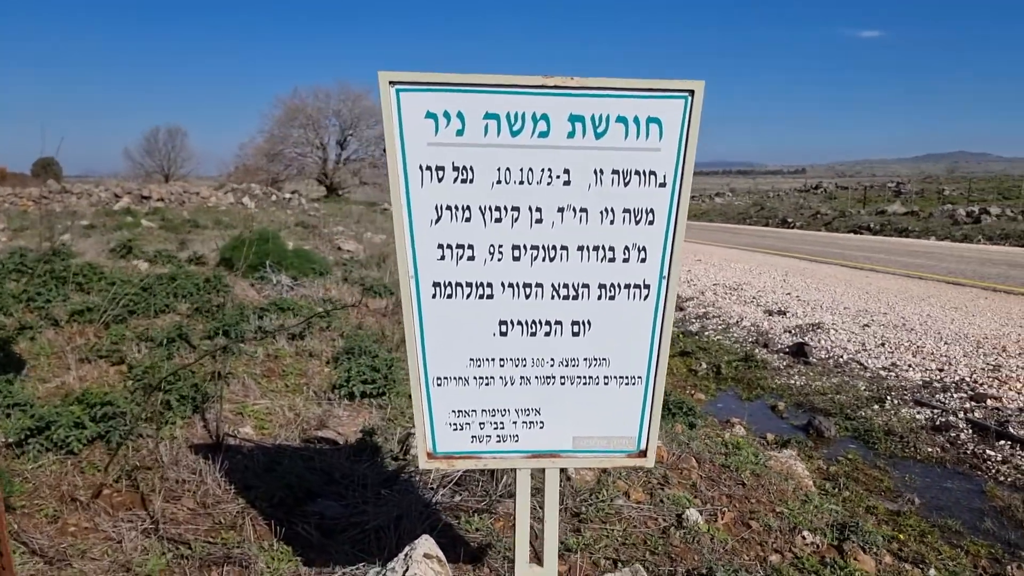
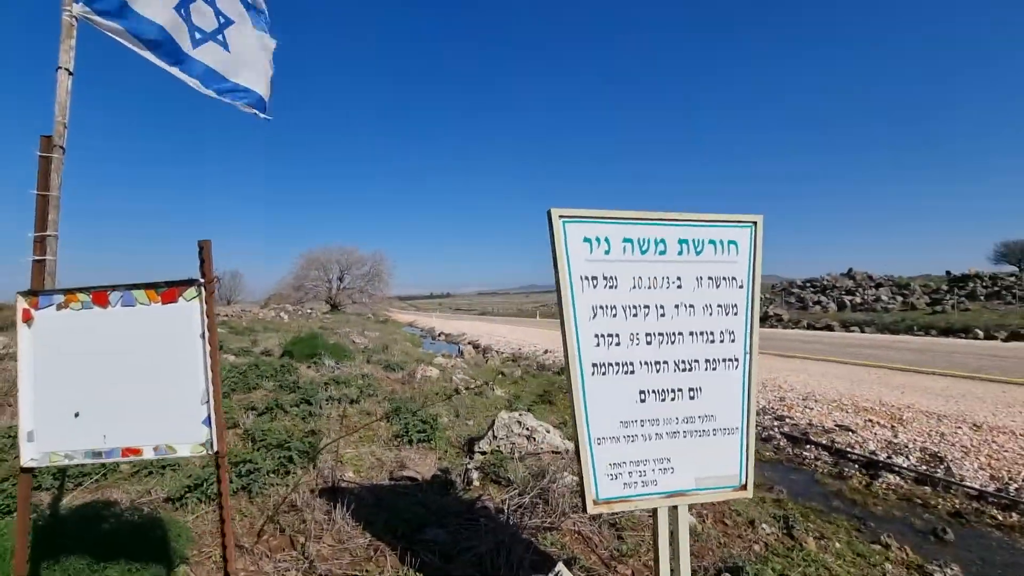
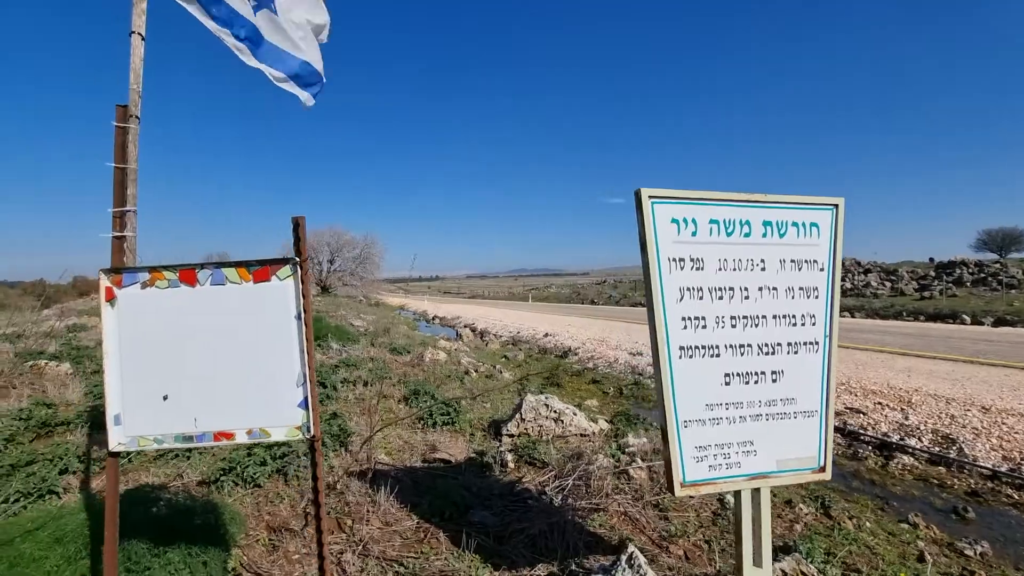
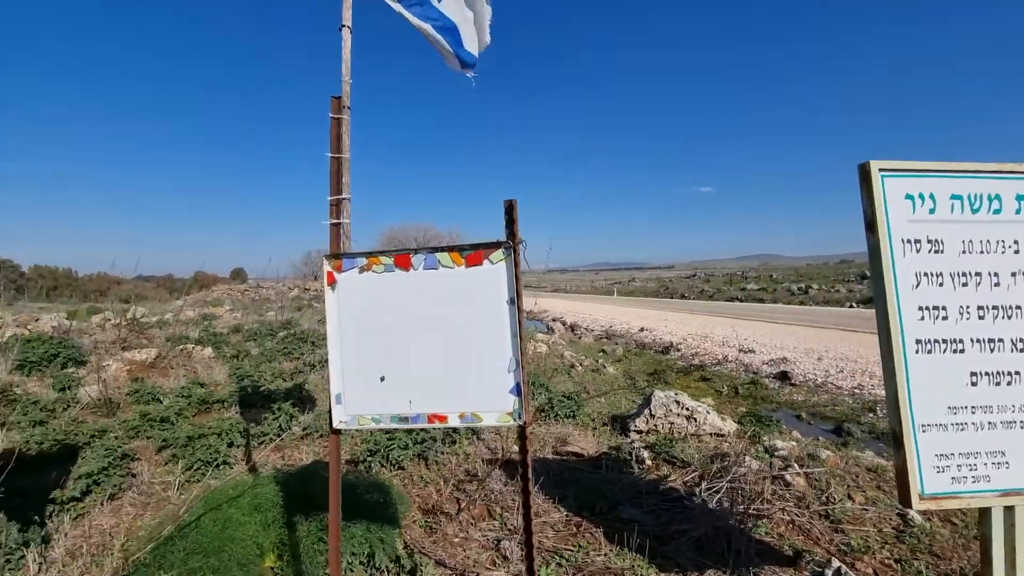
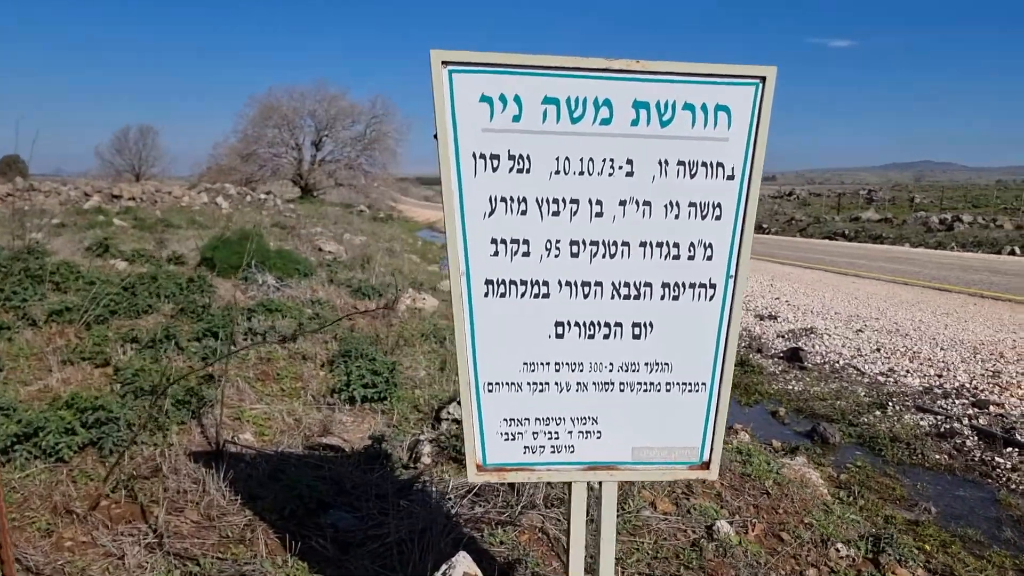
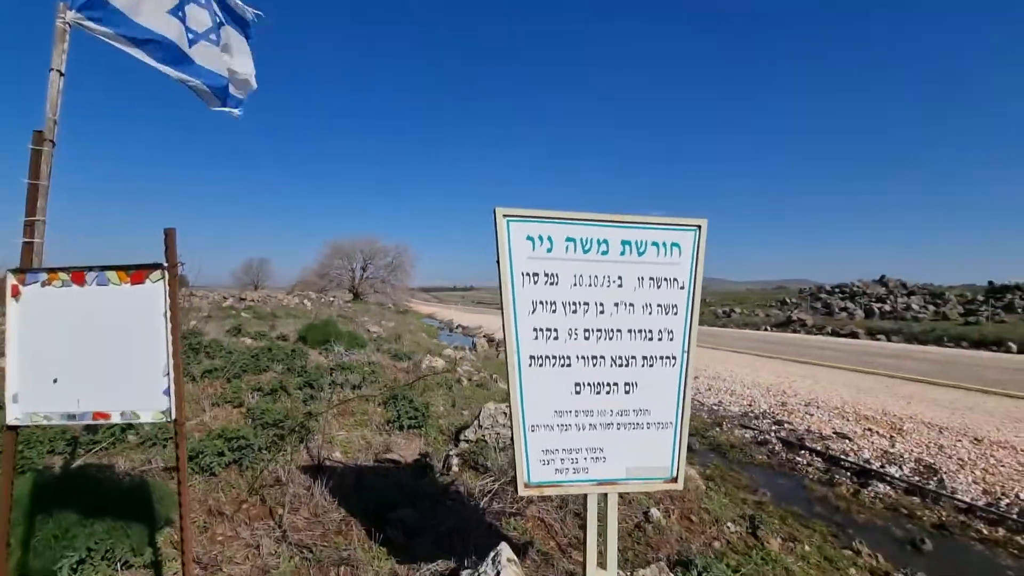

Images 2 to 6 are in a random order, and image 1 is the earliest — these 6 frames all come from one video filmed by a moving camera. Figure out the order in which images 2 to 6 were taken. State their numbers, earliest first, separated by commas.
5, 6, 2, 3, 4
